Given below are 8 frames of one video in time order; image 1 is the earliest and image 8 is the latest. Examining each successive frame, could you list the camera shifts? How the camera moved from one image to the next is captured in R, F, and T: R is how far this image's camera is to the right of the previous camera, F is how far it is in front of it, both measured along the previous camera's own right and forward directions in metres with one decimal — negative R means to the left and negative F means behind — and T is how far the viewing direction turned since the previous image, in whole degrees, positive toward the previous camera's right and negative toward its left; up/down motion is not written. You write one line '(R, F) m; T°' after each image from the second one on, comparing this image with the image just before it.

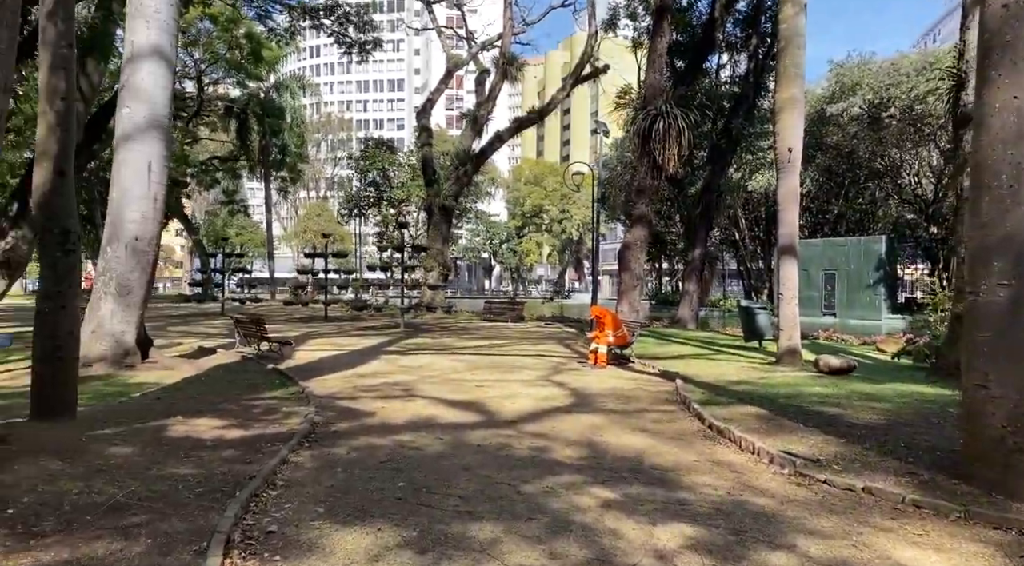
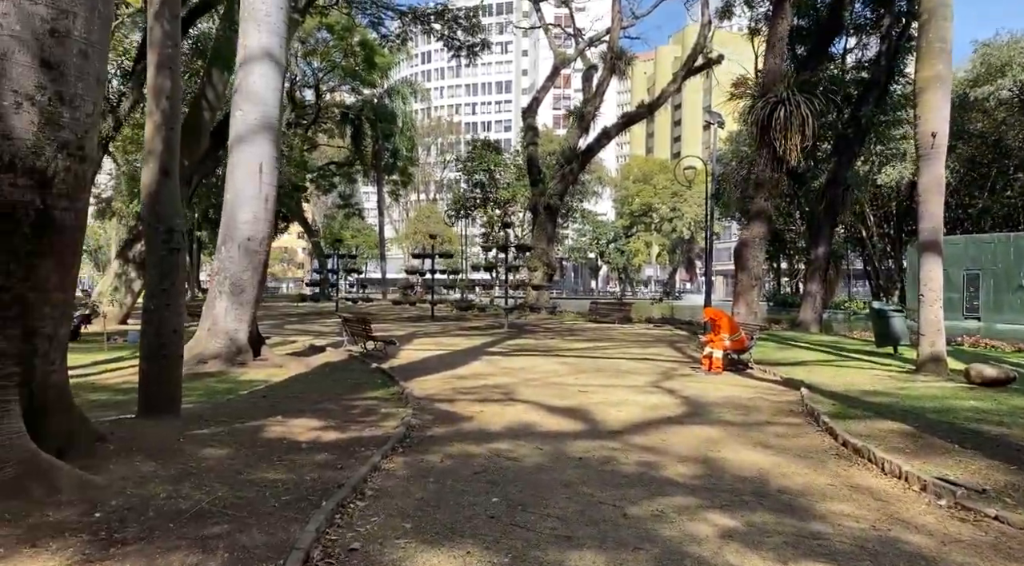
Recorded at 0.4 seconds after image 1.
(0.0, +0.5) m; -9°
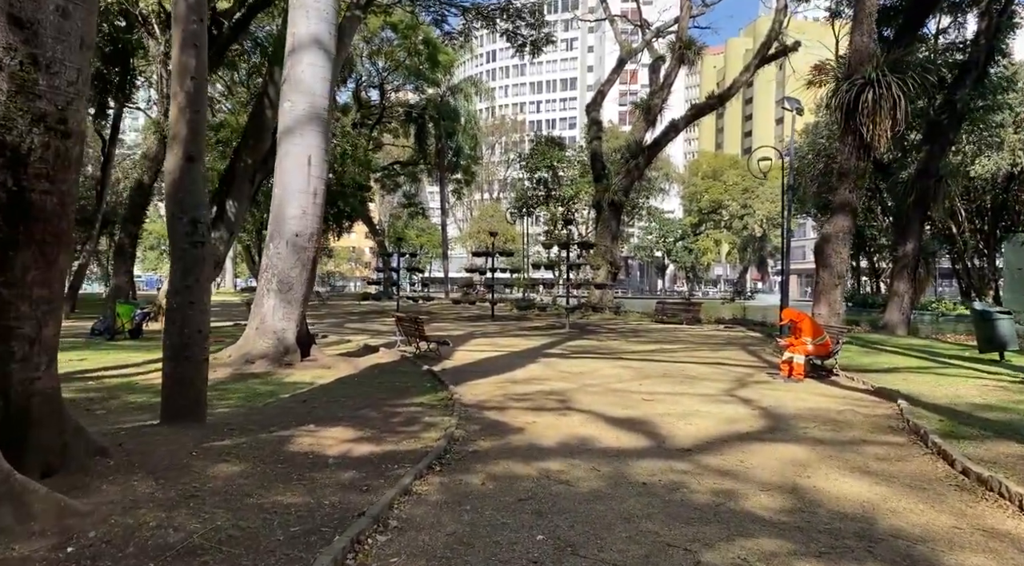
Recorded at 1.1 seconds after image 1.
(+0.1, +0.8) m; -5°
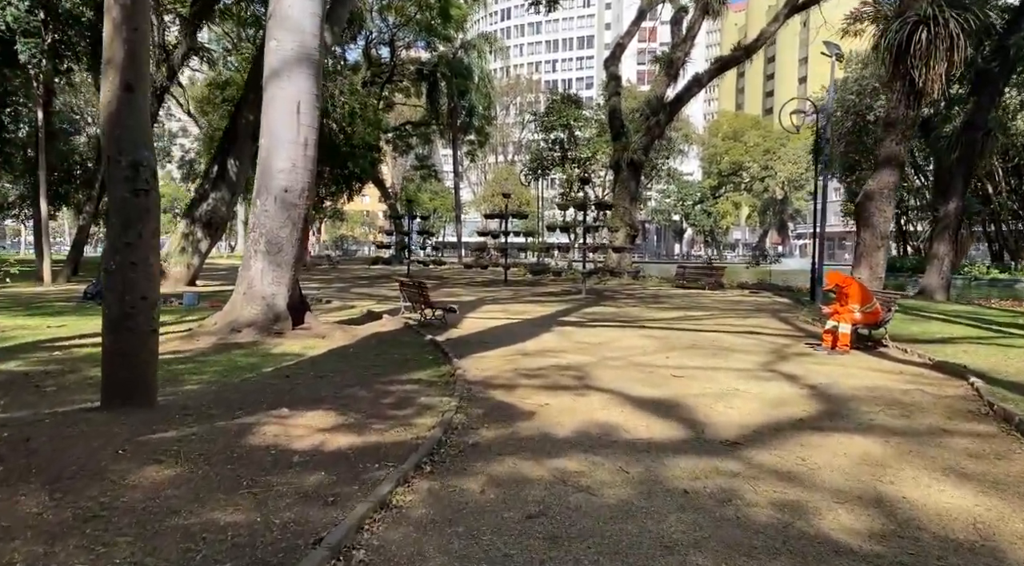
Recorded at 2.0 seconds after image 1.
(0.0, +1.1) m; -1°
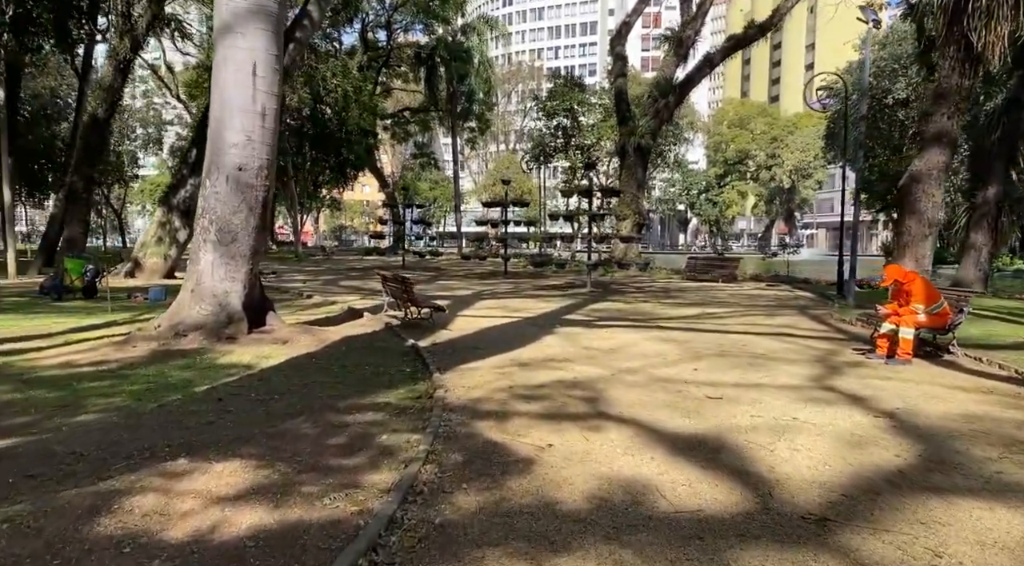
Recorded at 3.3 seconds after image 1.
(+0.1, +1.6) m; 0°
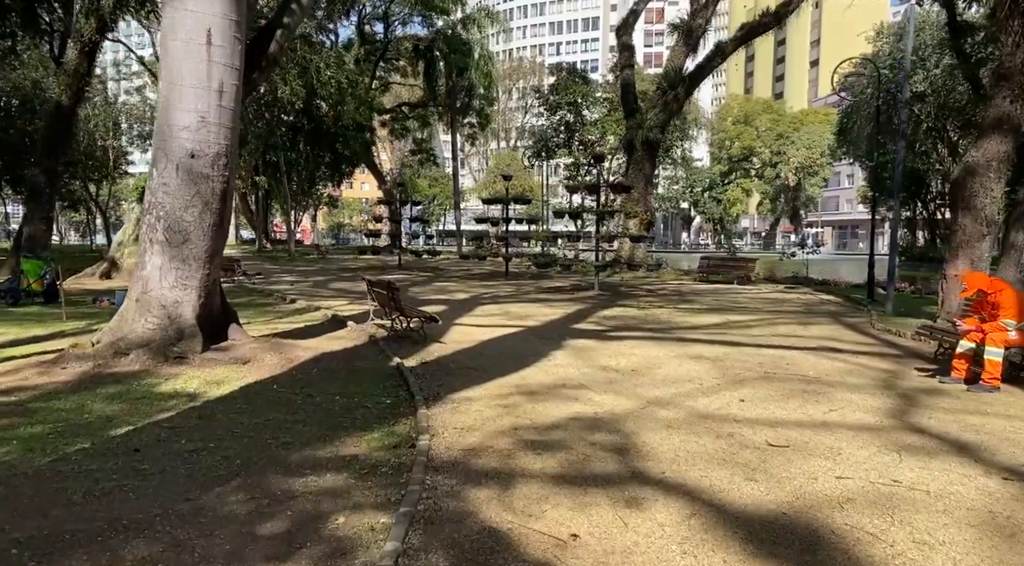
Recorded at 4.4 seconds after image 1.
(0.0, +1.4) m; 0°
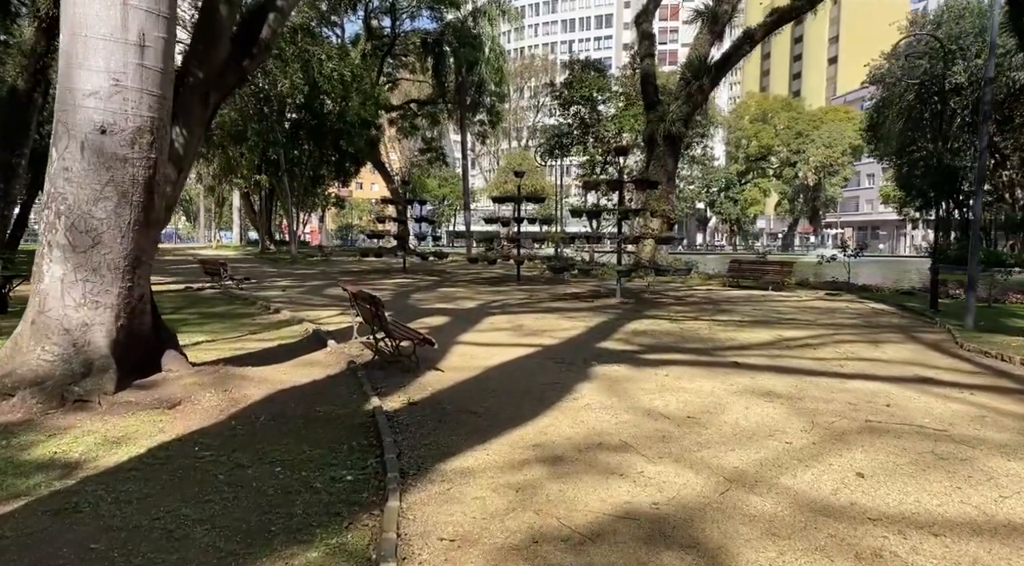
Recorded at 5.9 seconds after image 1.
(0.0, +1.8) m; -1°
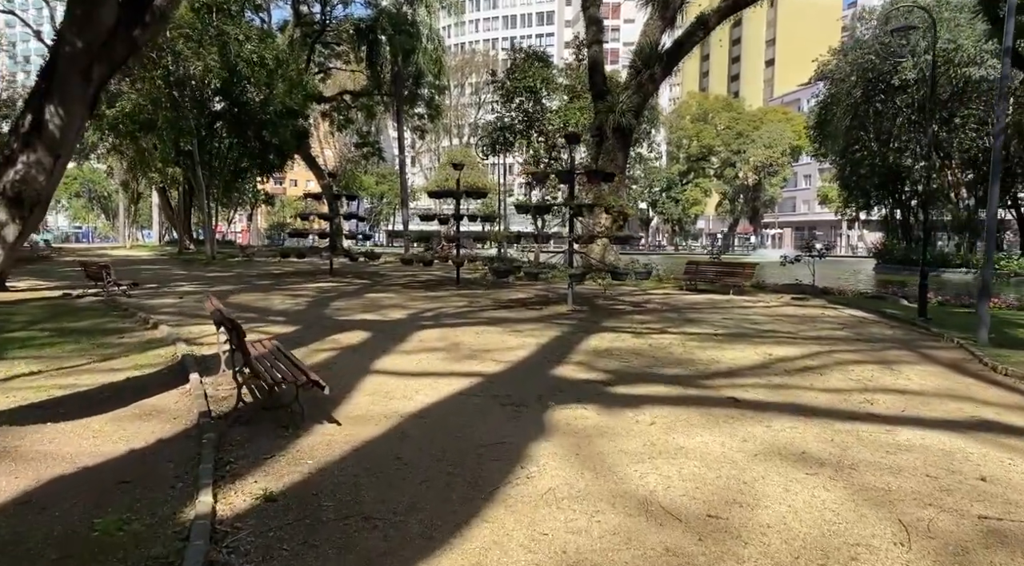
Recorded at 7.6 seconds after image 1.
(+0.1, +2.1) m; +5°
